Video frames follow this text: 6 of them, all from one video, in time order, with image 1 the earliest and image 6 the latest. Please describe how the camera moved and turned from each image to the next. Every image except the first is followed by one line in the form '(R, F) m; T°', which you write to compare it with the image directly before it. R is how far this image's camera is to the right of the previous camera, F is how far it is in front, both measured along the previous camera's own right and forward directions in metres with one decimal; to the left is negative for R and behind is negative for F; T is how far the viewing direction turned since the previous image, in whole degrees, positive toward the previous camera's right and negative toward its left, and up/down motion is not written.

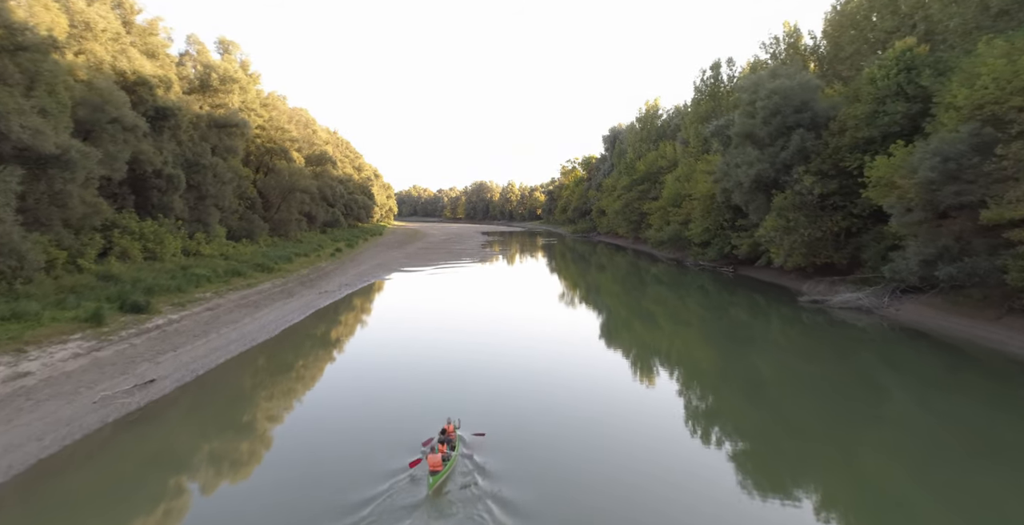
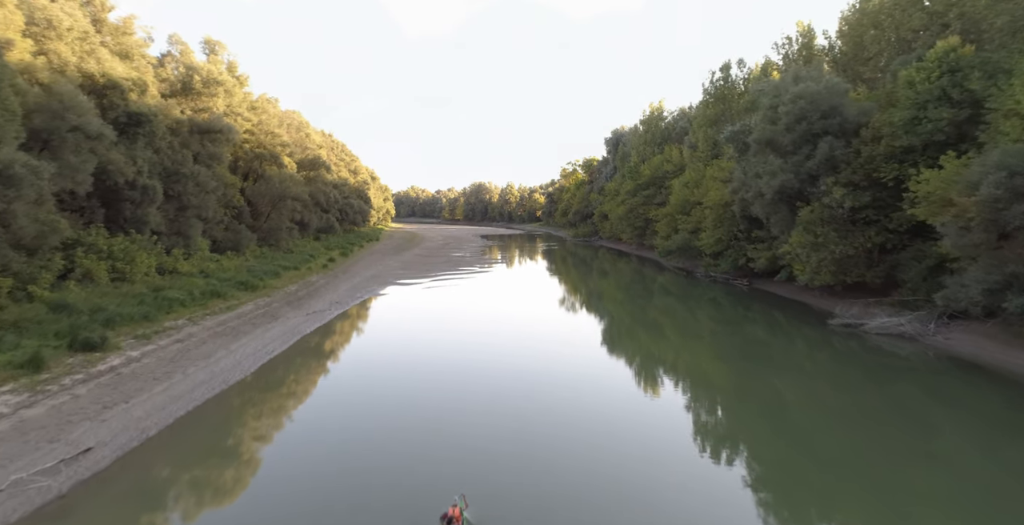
(-0.1, +1.3) m; 0°
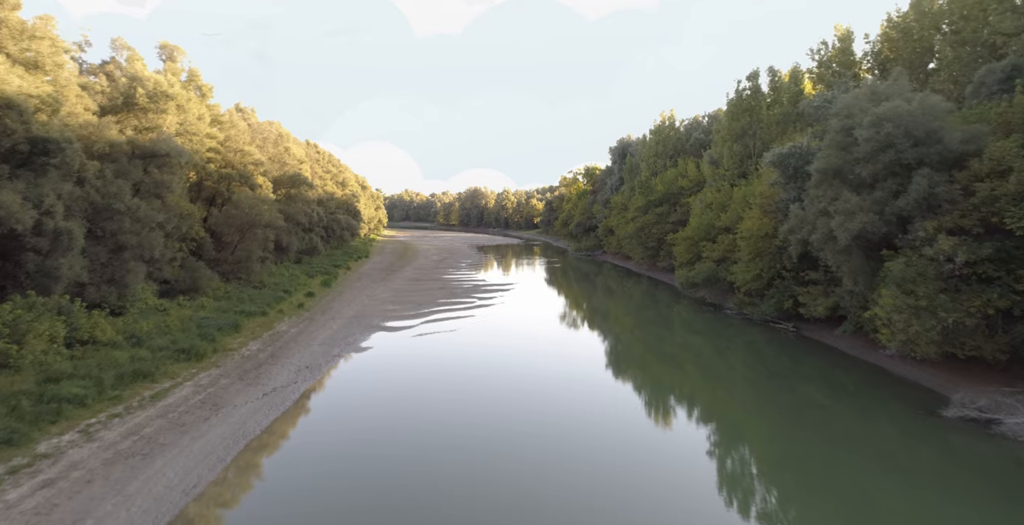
(-0.4, +3.4) m; 0°
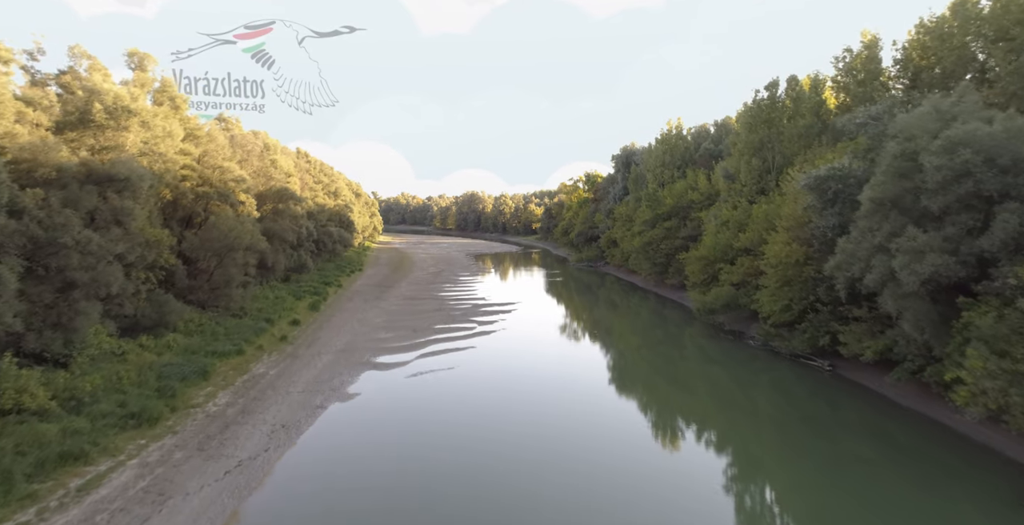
(-0.2, +2.0) m; 0°
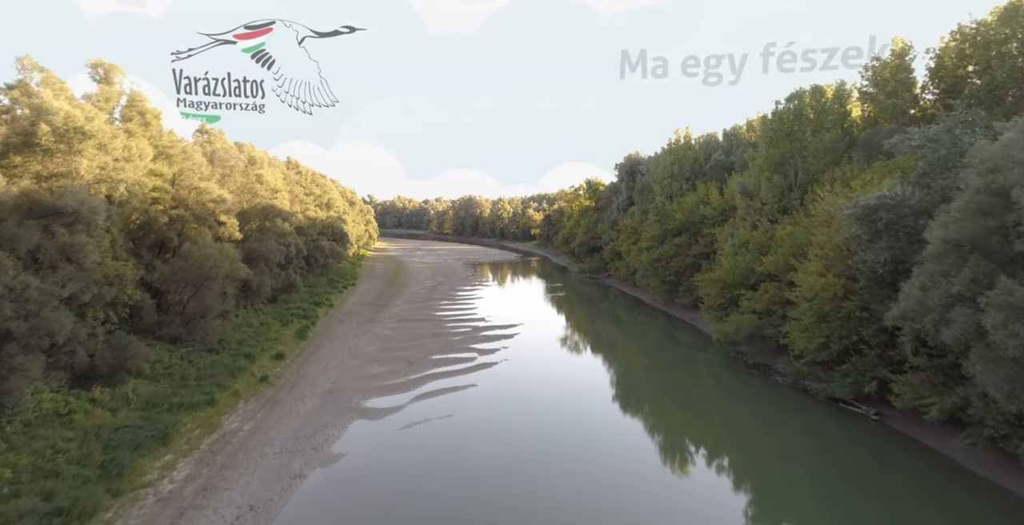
(-0.3, +2.0) m; 0°
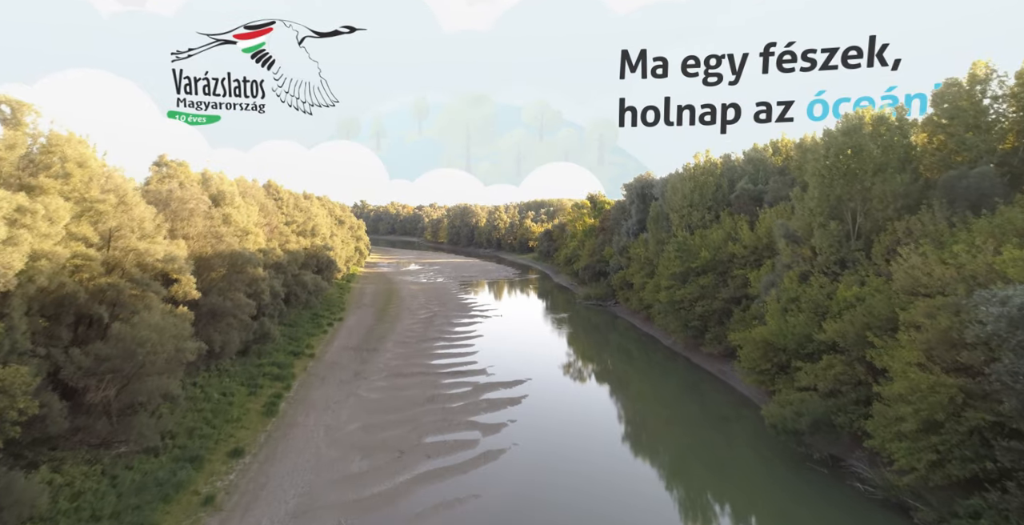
(-0.5, +4.0) m; 0°
